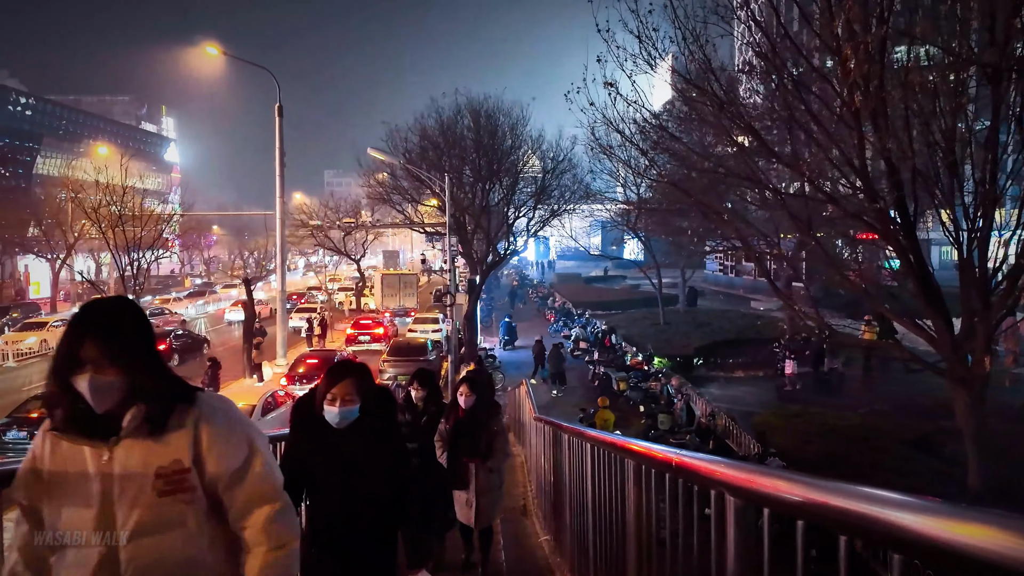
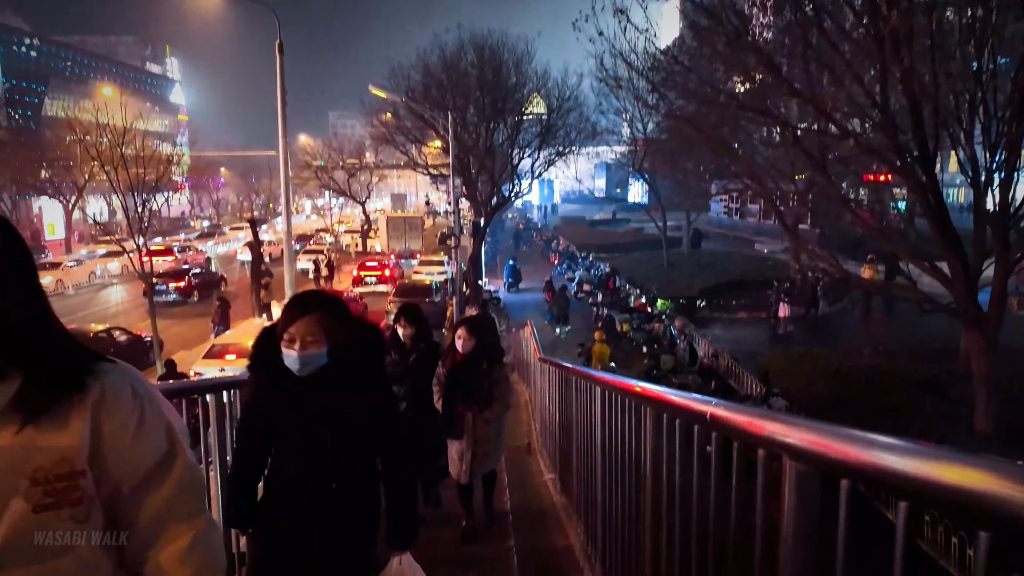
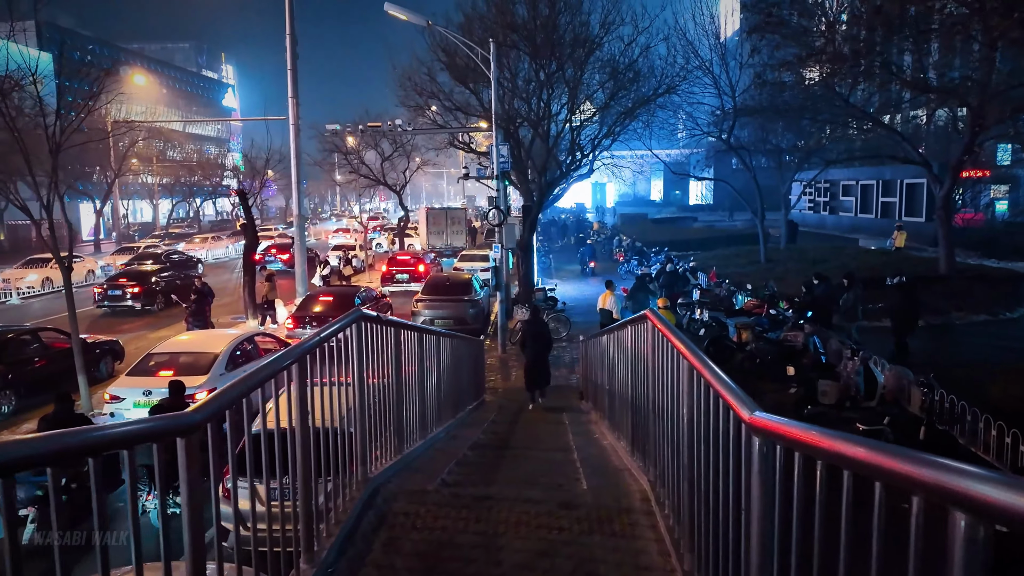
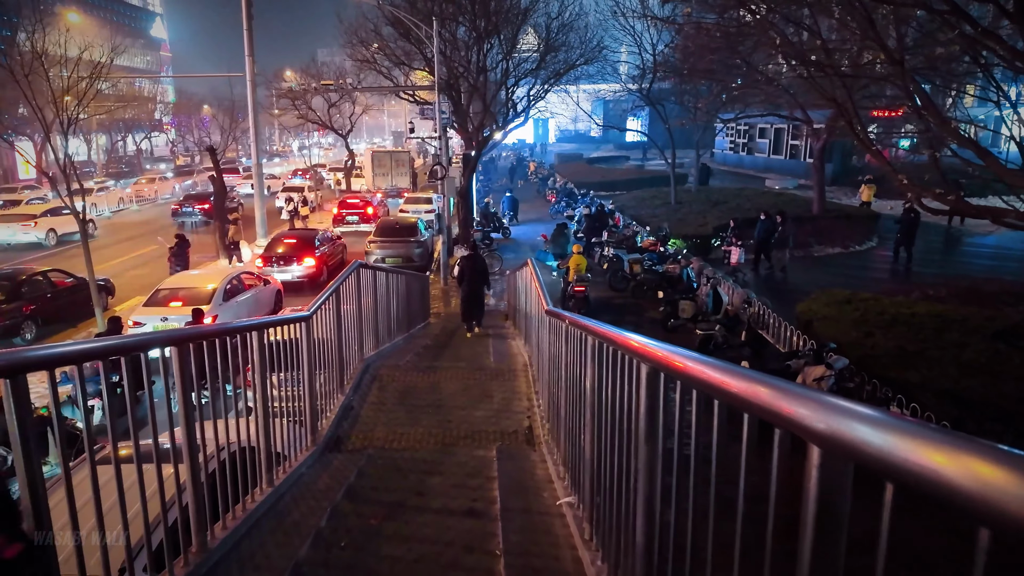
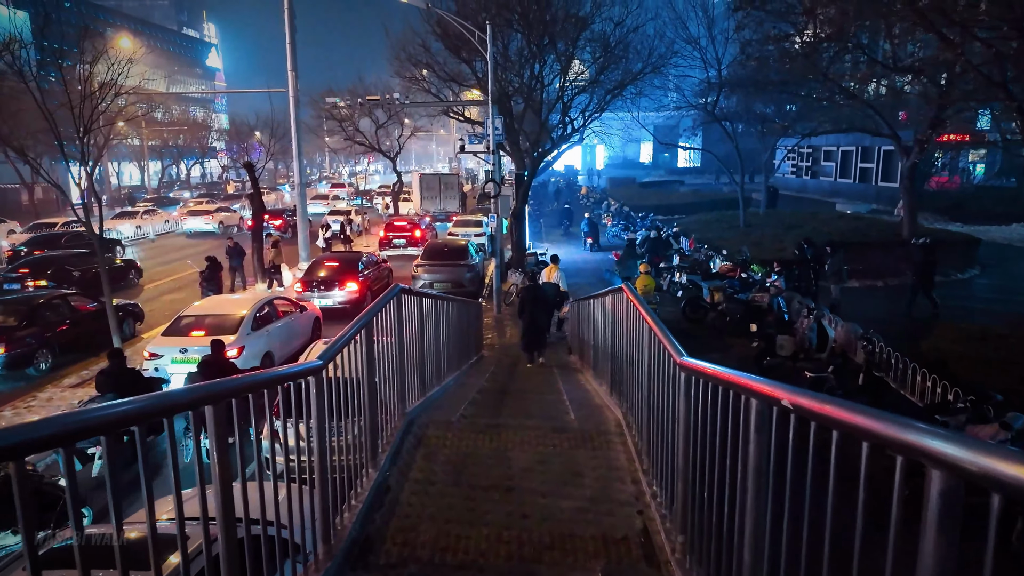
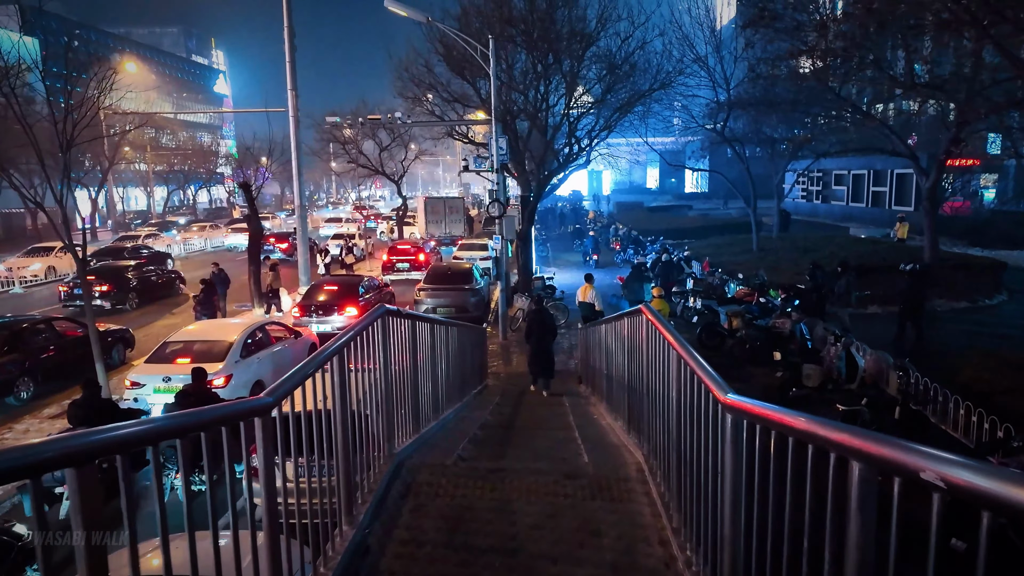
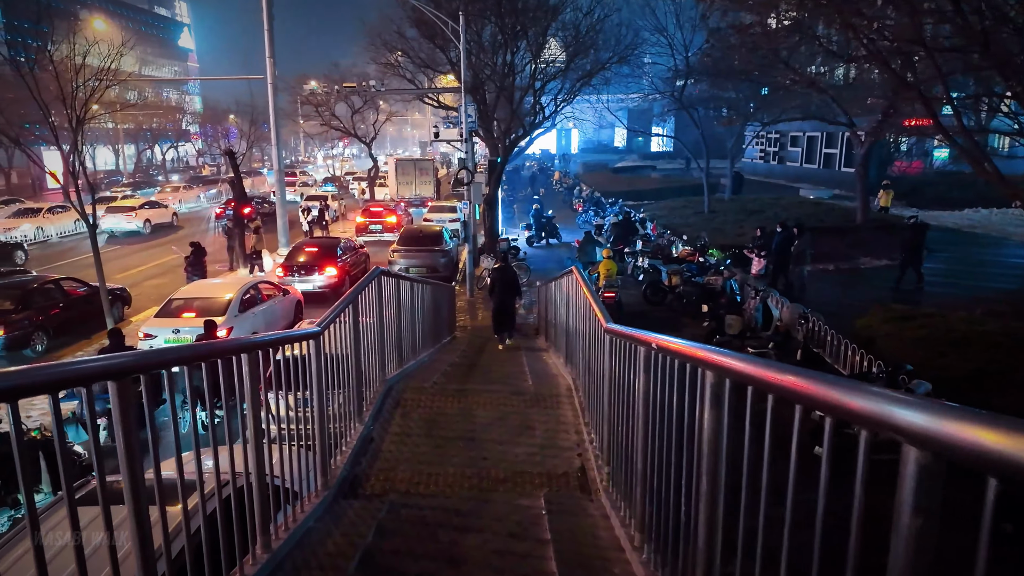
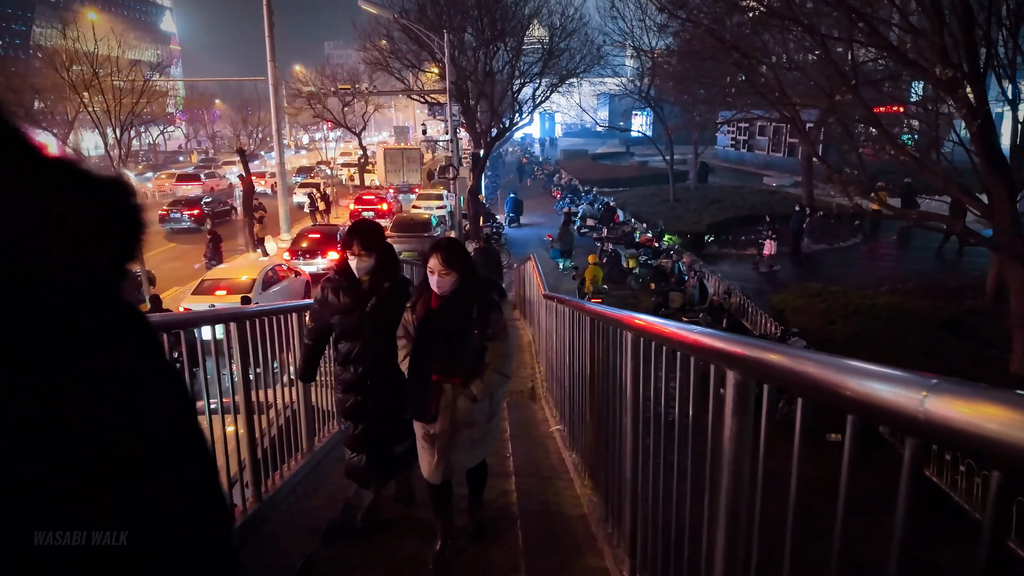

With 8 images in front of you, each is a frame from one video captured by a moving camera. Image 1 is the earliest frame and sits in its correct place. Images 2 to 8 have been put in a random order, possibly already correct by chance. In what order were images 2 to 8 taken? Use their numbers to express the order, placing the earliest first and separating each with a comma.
2, 8, 4, 7, 5, 6, 3
